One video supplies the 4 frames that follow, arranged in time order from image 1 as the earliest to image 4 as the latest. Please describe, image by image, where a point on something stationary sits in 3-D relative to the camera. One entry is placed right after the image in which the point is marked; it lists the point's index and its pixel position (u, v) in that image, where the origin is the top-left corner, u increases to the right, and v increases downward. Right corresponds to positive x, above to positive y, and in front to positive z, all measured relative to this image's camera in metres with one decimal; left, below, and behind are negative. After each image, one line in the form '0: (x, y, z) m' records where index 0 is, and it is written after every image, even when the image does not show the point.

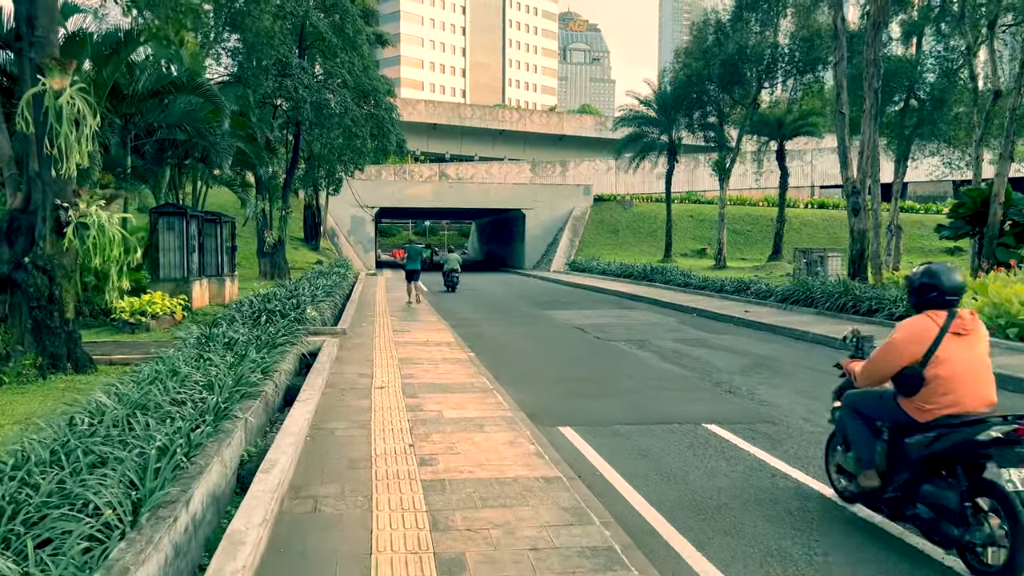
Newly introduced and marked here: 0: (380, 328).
0: (-2.3, -0.7, +14.6) m
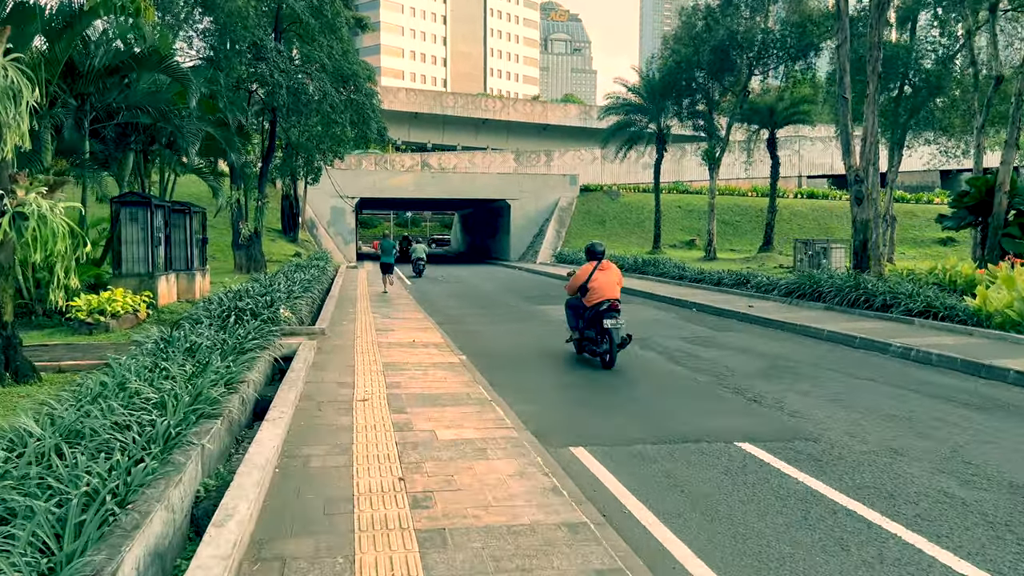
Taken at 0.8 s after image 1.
0: (-2.4, -0.6, +13.5) m
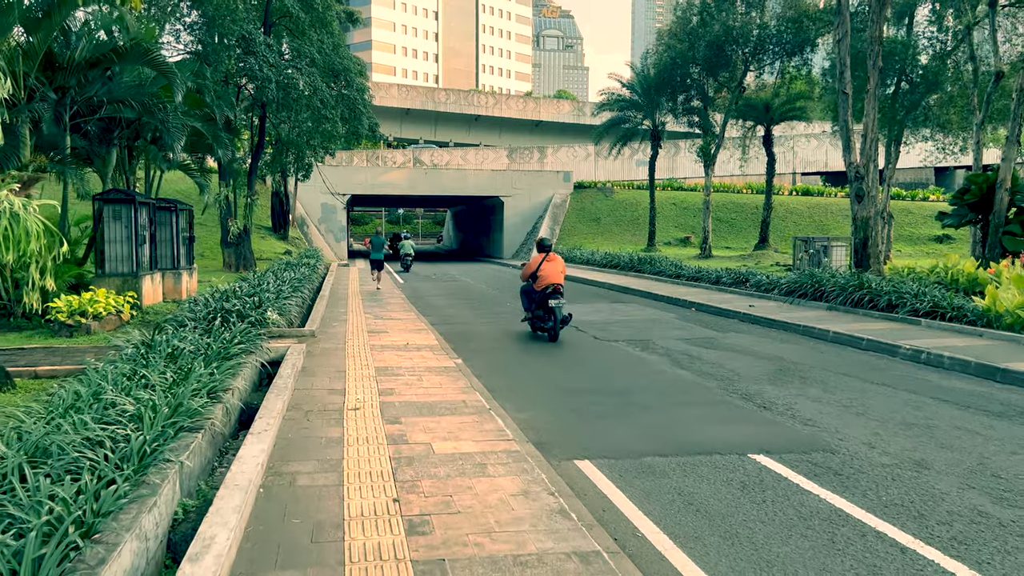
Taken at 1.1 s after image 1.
0: (-2.5, -0.6, +13.1) m
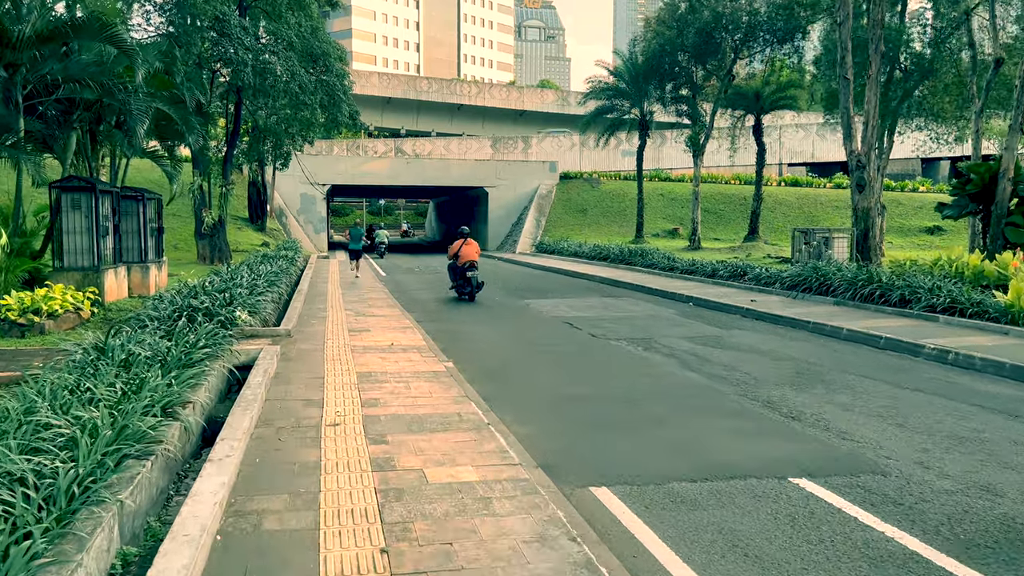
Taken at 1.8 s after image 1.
0: (-2.6, -0.6, +12.1) m
